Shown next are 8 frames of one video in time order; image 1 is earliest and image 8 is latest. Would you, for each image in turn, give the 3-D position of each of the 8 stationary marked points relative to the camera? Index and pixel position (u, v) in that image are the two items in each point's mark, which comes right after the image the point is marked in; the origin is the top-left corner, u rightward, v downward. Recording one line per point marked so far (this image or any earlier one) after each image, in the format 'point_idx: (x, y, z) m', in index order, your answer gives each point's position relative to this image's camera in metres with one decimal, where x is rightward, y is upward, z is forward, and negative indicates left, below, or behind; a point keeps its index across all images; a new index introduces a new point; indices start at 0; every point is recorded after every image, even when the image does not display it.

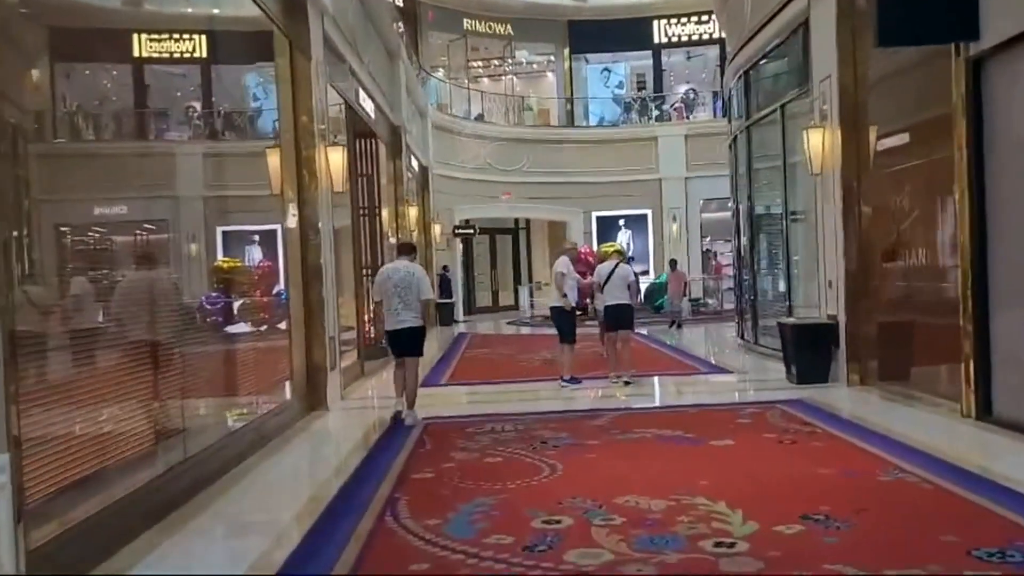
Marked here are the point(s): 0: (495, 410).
0: (-0.2, -1.0, +7.4) m
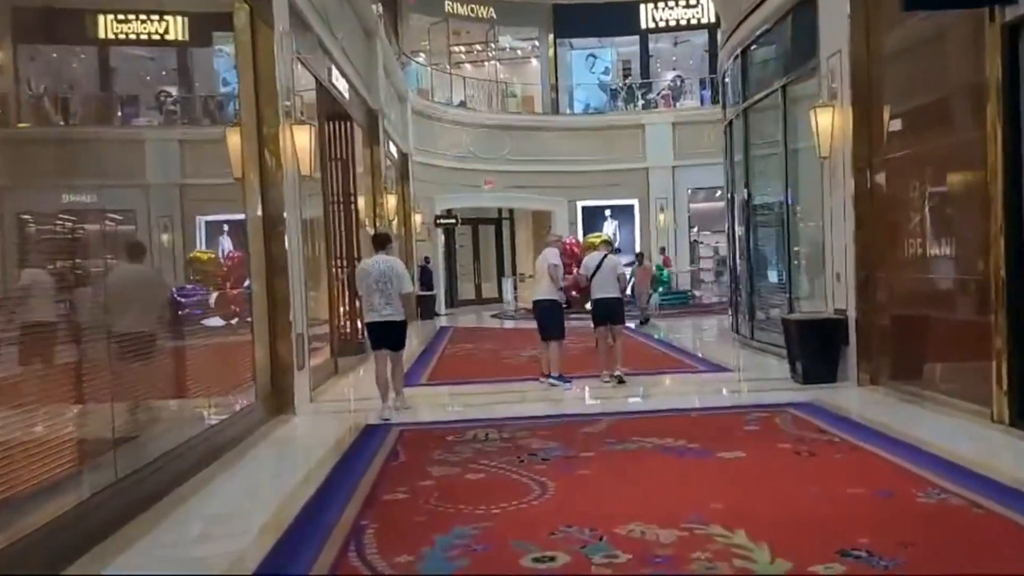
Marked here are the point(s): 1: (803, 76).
0: (-0.3, -1.0, +6.8) m
1: (+3.1, +2.2, +8.9) m
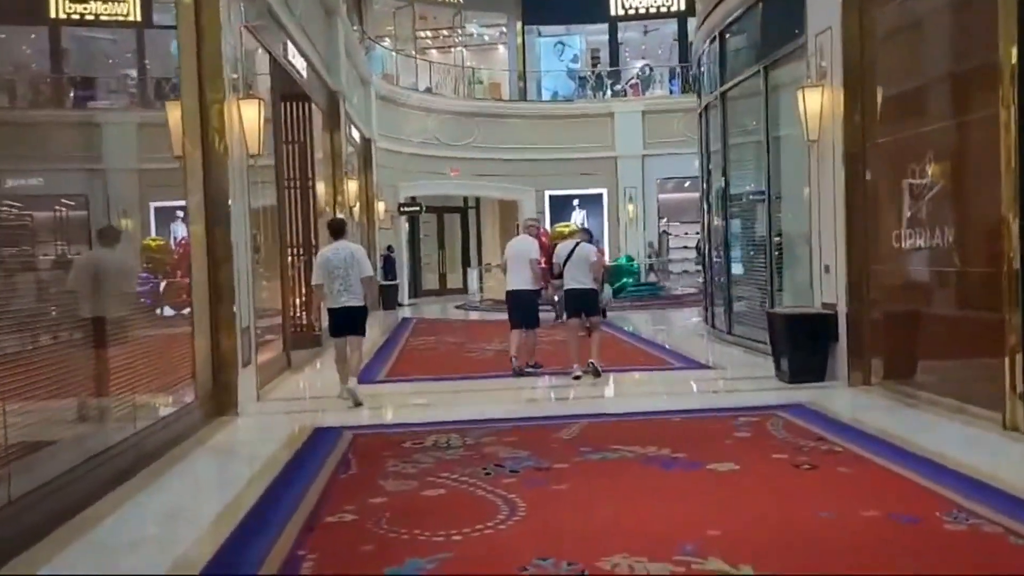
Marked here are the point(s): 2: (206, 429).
0: (-0.5, -0.9, +6.2) m
1: (+2.7, +2.3, +8.5) m
2: (-2.1, -1.0, +6.1) m
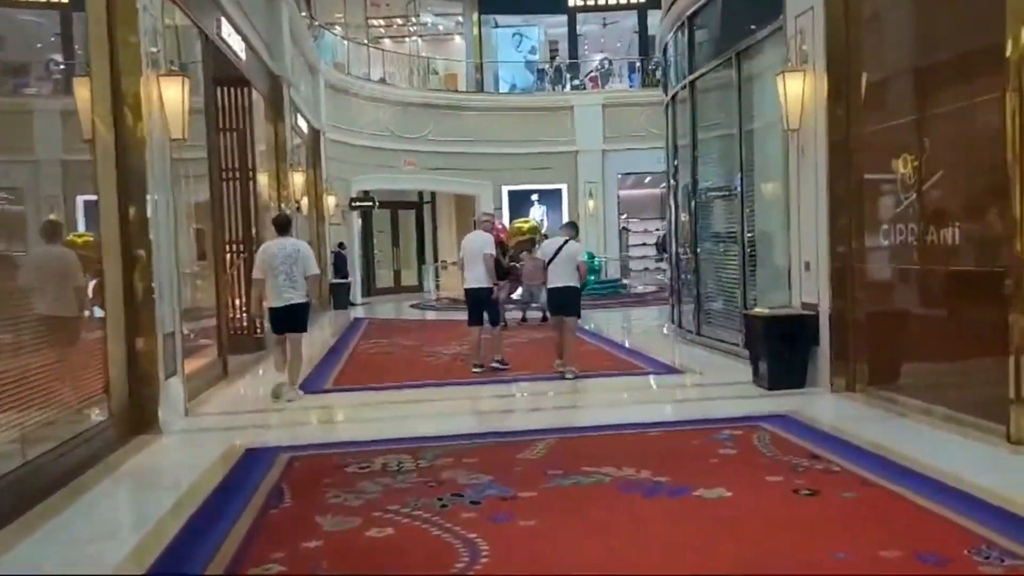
0: (-0.8, -0.9, +5.6) m
1: (+2.3, +2.3, +8.0) m
2: (-2.4, -1.0, +5.4) m
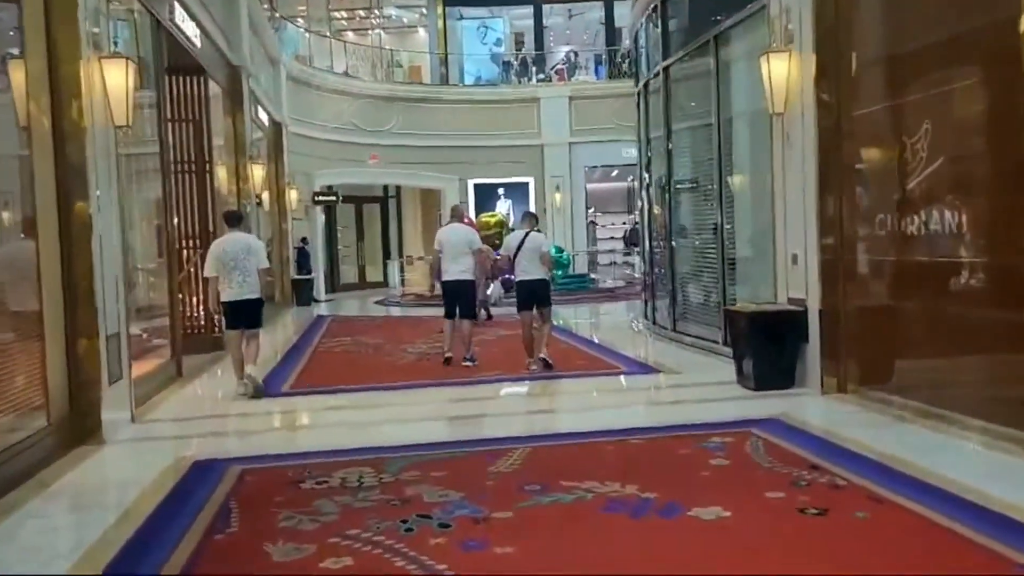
0: (-1.0, -0.9, +5.2) m
1: (+2.1, +2.3, +7.7) m
2: (-2.6, -1.0, +4.9) m
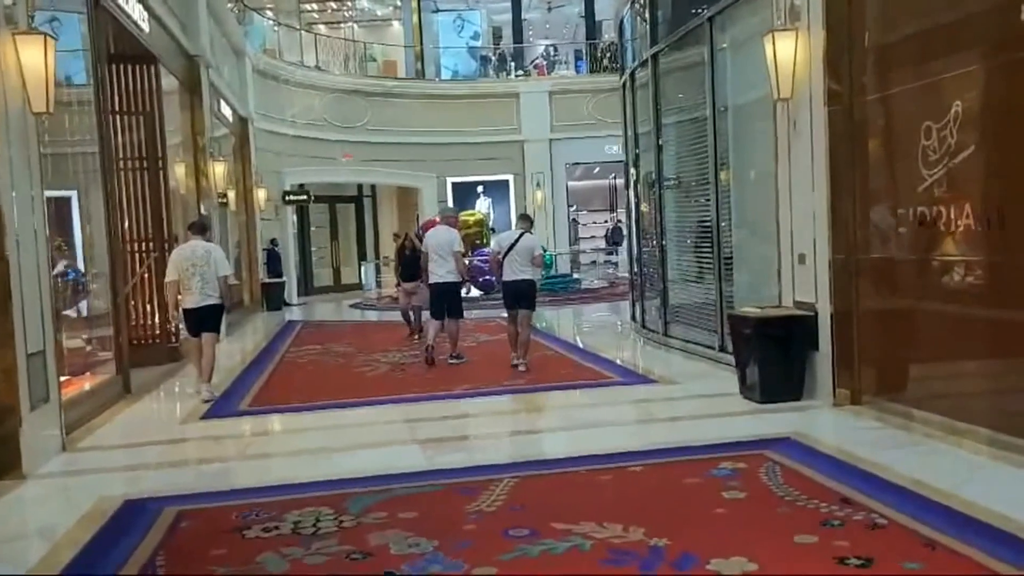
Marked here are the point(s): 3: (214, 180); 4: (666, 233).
0: (-1.1, -0.9, +4.6) m
1: (+1.9, +2.3, +7.1) m
2: (-2.6, -1.1, +4.2) m
3: (-4.0, +1.4, +11.7) m
4: (+1.6, +0.6, +9.0) m
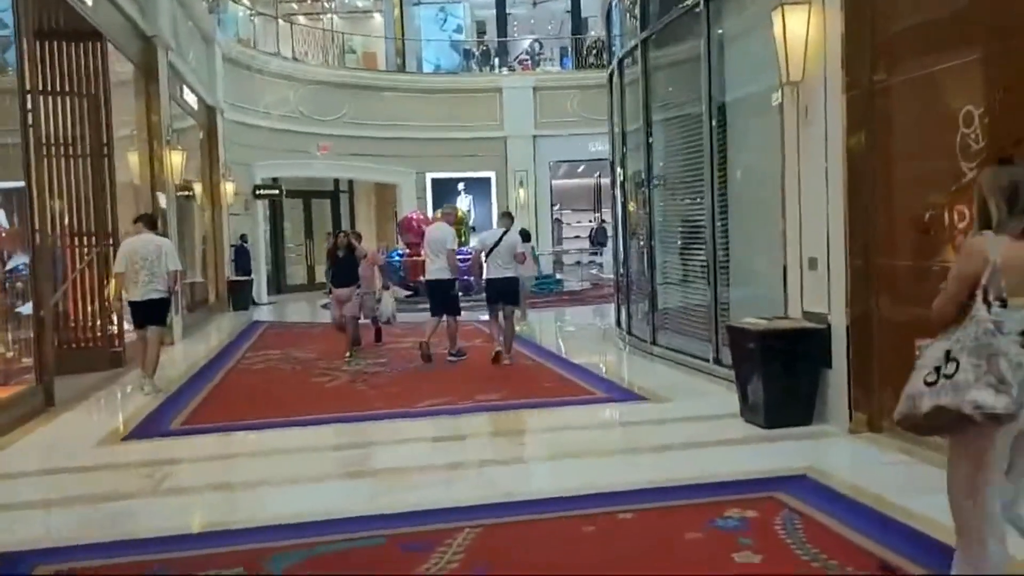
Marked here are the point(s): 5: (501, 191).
0: (-1.2, -1.0, +3.9) m
1: (+1.7, +2.3, +6.5) m
2: (-2.8, -1.1, +3.5) m
3: (-4.3, +1.5, +10.9) m
4: (+1.4, +0.5, +8.3) m
5: (-0.2, +2.2, +19.8) m
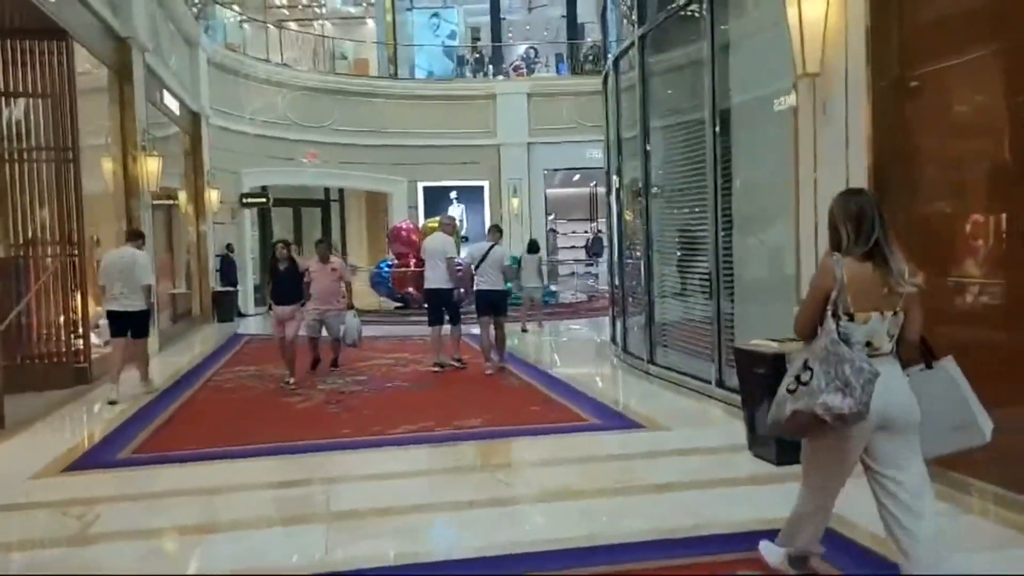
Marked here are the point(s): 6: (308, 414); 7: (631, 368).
0: (-1.3, -1.0, +3.4) m
1: (+1.6, +2.1, +6.0) m
2: (-2.9, -1.1, +3.0) m
3: (-4.4, +1.3, +10.4) m
4: (+1.3, +0.4, +7.8) m
5: (-0.4, +2.0, +19.3) m
6: (-1.5, -0.9, +6.2) m
7: (+1.1, -0.7, +8.2) m
